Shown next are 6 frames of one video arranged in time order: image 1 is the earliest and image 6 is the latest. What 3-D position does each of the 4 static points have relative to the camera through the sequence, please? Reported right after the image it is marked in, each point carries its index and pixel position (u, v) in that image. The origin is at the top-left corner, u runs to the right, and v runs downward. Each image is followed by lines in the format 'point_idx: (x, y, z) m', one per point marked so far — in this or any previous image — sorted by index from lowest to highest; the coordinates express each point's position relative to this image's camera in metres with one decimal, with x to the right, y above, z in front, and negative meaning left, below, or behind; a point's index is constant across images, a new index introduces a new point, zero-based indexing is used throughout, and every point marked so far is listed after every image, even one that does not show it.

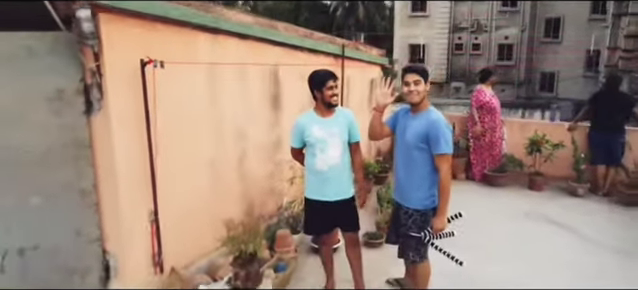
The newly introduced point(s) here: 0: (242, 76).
0: (-0.5, +0.4, +3.3) m
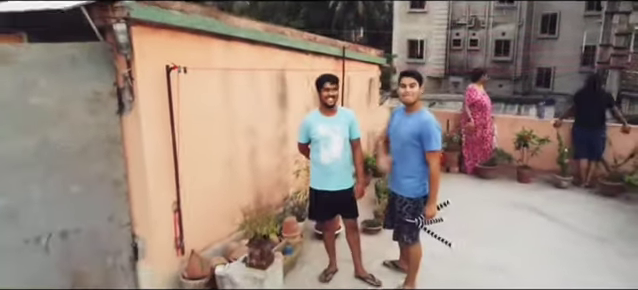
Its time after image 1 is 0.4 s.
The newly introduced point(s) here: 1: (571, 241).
0: (-0.5, +0.5, +3.6) m
1: (+1.9, -0.7, +3.8) m
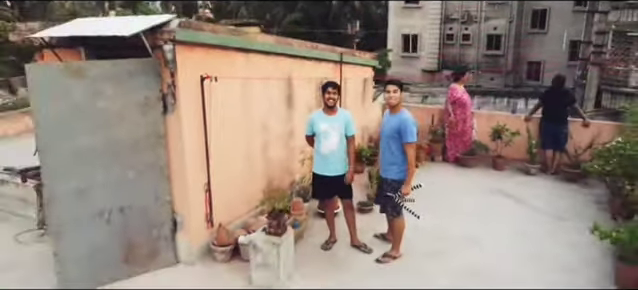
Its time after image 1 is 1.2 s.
0: (-0.4, +0.5, +4.3) m
1: (+1.9, -0.6, +4.5) m
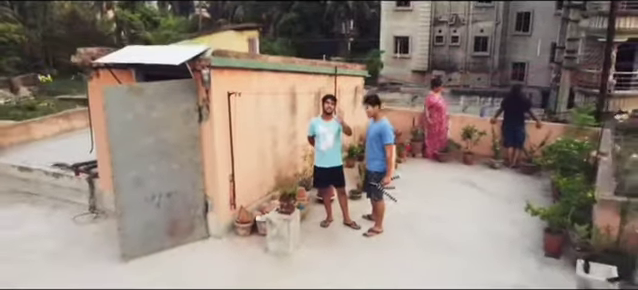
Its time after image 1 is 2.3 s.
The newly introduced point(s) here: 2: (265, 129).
0: (-0.5, +0.5, +5.3) m
1: (+1.9, -0.6, +5.6) m
2: (-0.6, +0.2, +5.2) m
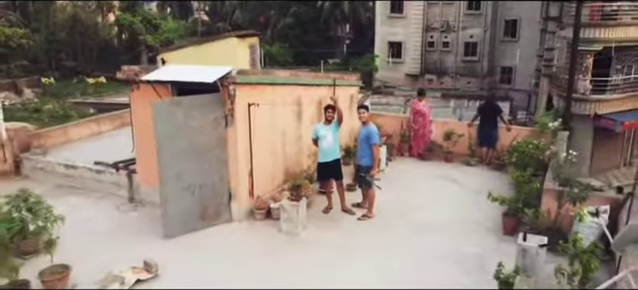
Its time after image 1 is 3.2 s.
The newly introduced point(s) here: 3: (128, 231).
0: (-0.4, +0.5, +6.4) m
1: (+2.0, -0.6, +6.7) m
2: (-0.5, +0.2, +6.3) m
3: (-2.1, -0.9, +5.6) m
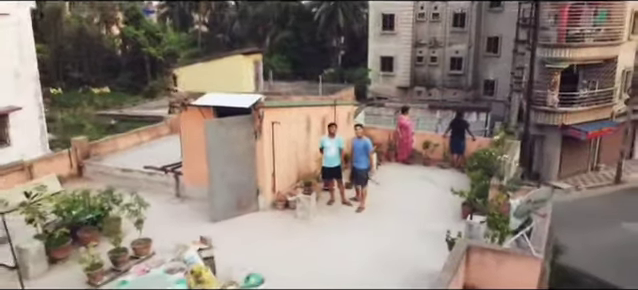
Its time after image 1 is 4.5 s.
0: (-0.4, +0.4, +8.3) m
1: (+2.0, -0.8, +8.6) m
2: (-0.4, 0.0, +8.2) m
3: (-2.0, -1.1, +7.4) m
